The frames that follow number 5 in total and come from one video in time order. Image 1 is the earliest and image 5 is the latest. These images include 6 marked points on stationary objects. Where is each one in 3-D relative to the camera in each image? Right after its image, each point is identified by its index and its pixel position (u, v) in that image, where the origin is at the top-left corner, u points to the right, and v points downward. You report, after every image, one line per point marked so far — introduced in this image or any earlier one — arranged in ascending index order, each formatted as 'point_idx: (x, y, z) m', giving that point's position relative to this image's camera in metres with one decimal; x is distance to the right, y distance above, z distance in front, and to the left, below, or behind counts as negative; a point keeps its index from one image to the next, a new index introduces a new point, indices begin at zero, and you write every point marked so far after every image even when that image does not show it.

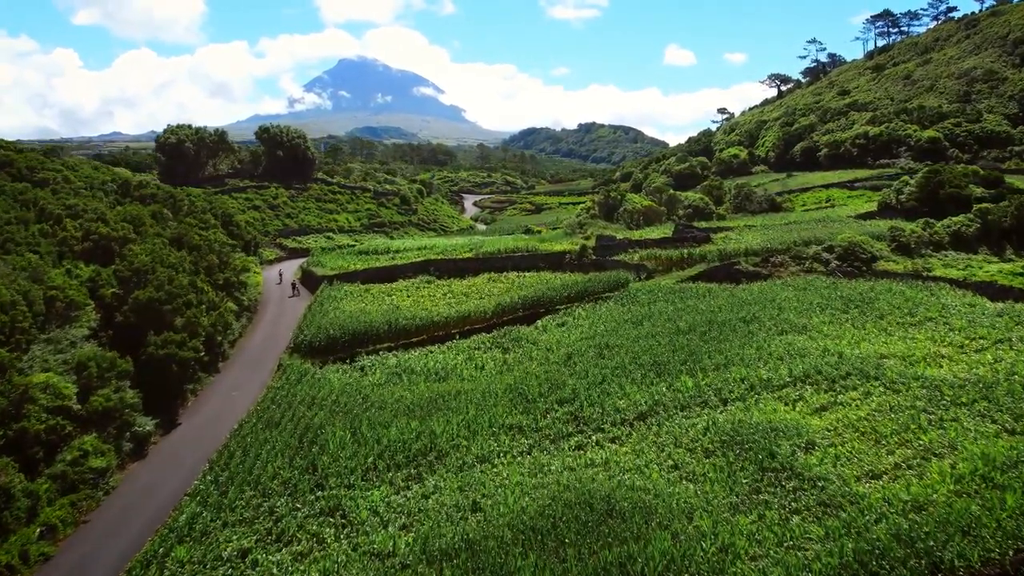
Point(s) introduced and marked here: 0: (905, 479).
0: (+12.1, -5.9, +17.9) m
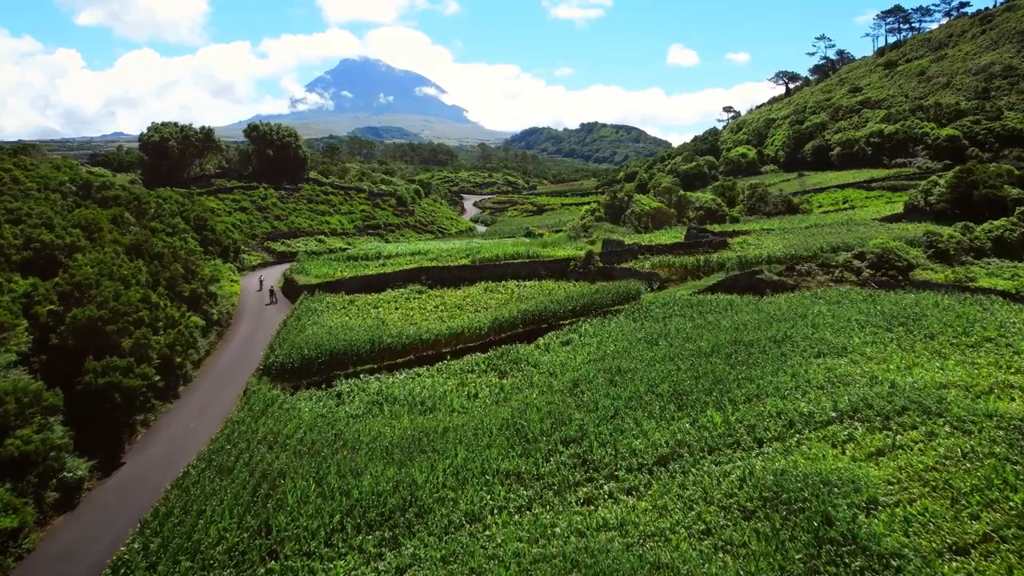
0: (+11.9, -6.6, +14.2) m
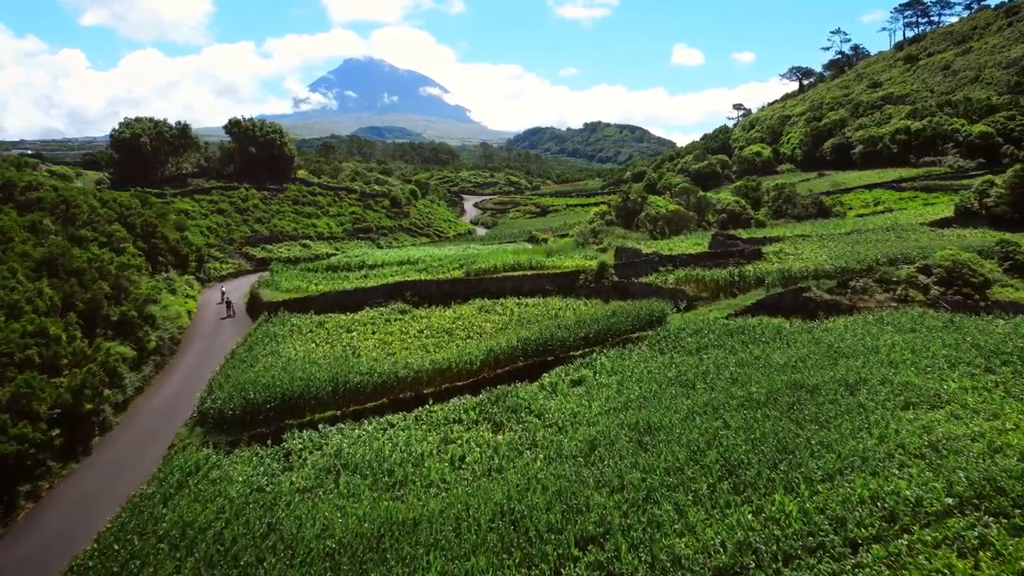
0: (+11.8, -7.6, +8.3) m
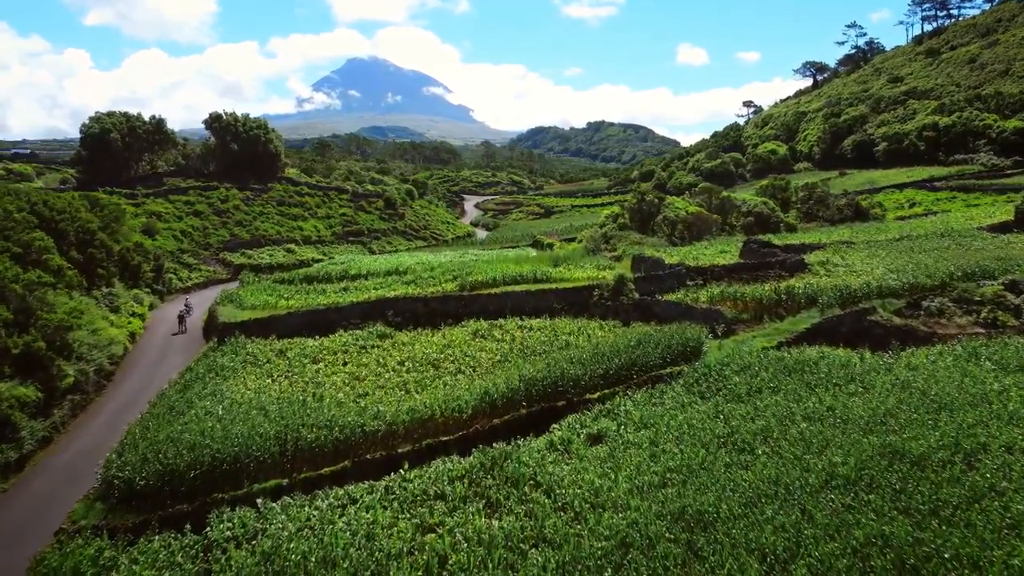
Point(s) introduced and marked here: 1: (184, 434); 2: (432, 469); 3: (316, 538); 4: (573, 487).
0: (+11.7, -8.6, +2.8) m
1: (-10.2, -4.6, +18.1) m
2: (-2.4, -5.5, +17.6) m
3: (-5.0, -6.4, +15.1) m
4: (+1.7, -5.5, +16.1) m
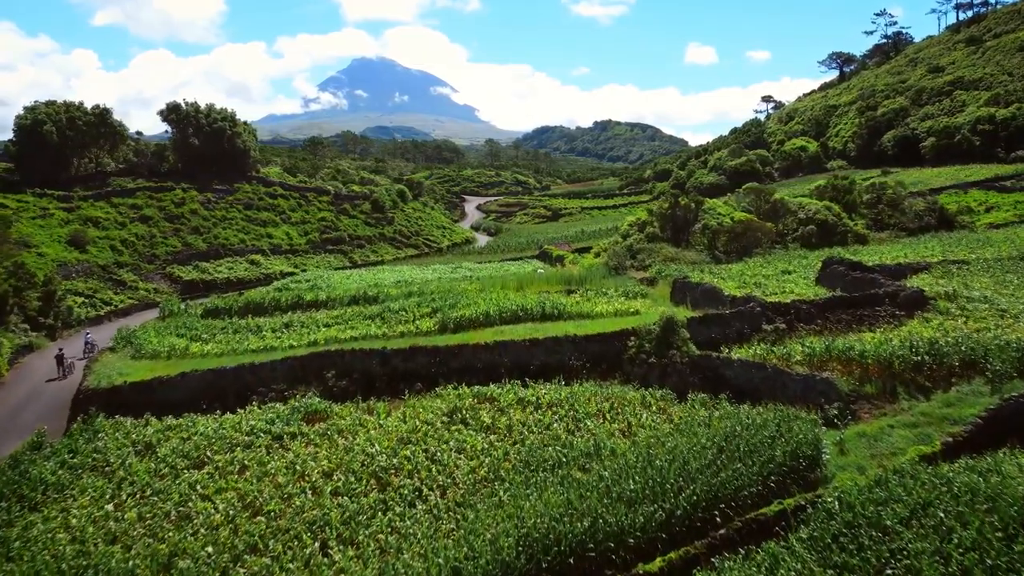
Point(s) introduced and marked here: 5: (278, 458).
0: (+11.3, -10.3, -6.5) m
1: (-10.4, -6.2, +9.0) m
2: (-2.6, -7.2, +8.4) m
3: (-5.3, -8.1, +5.9) m
4: (+1.5, -7.1, +6.9) m
5: (-6.4, -4.6, +15.9) m
